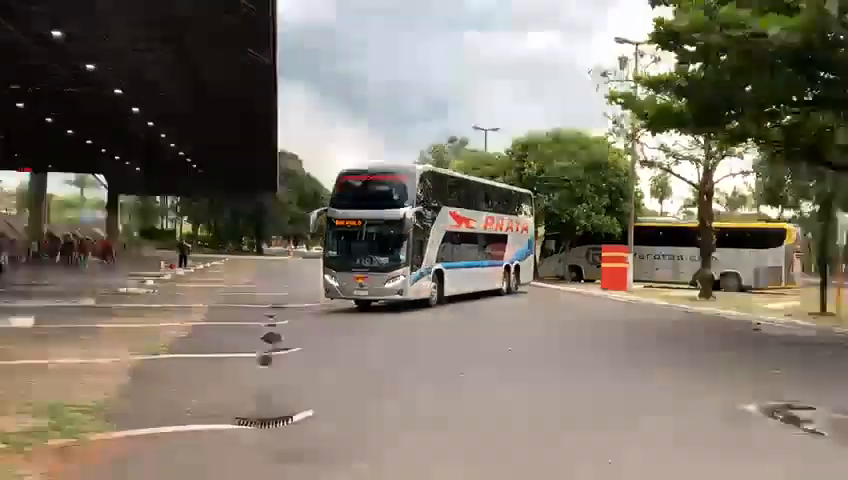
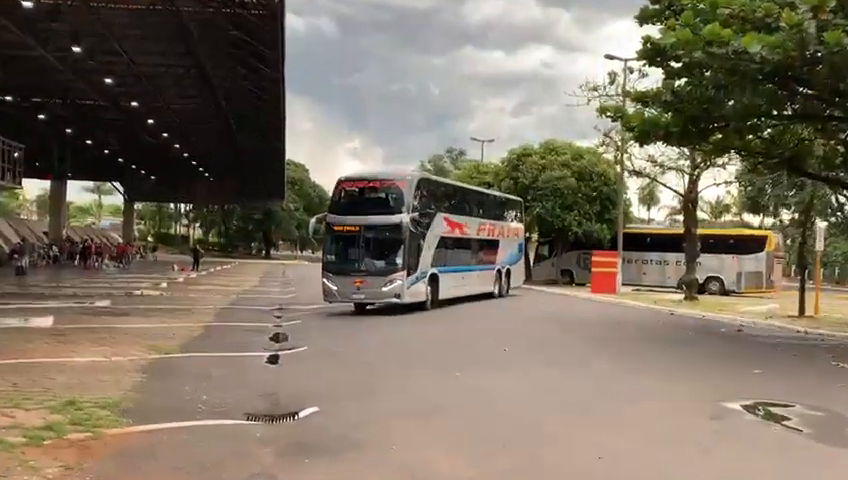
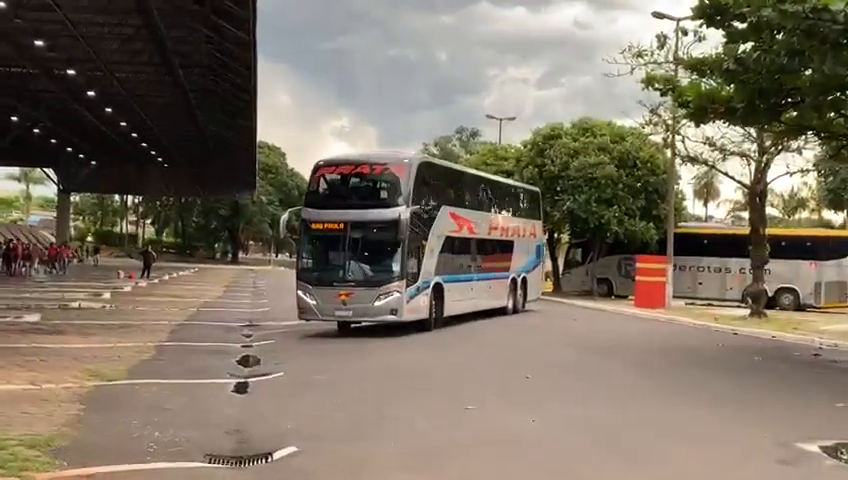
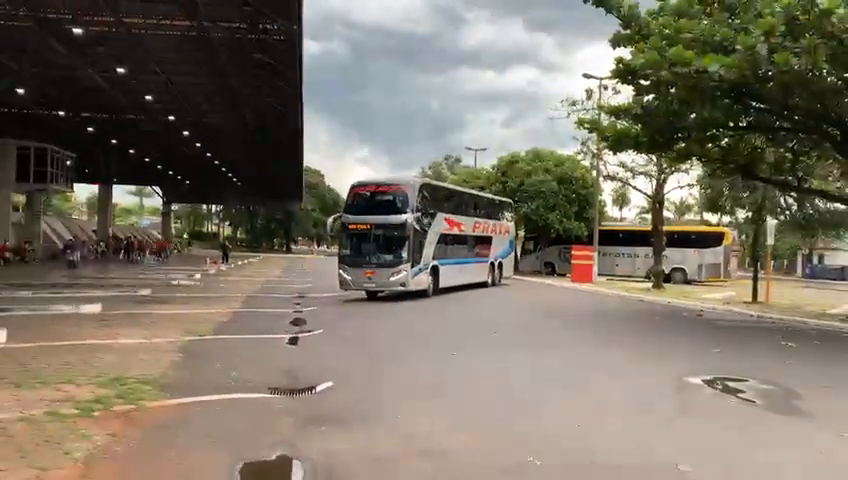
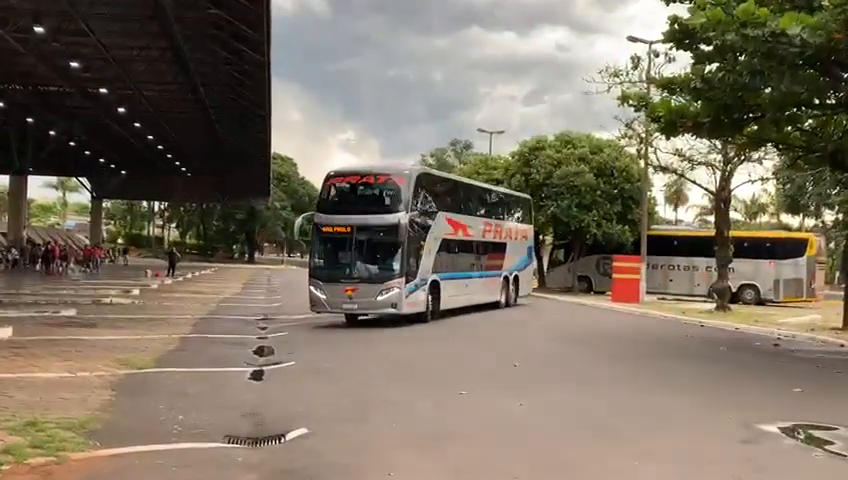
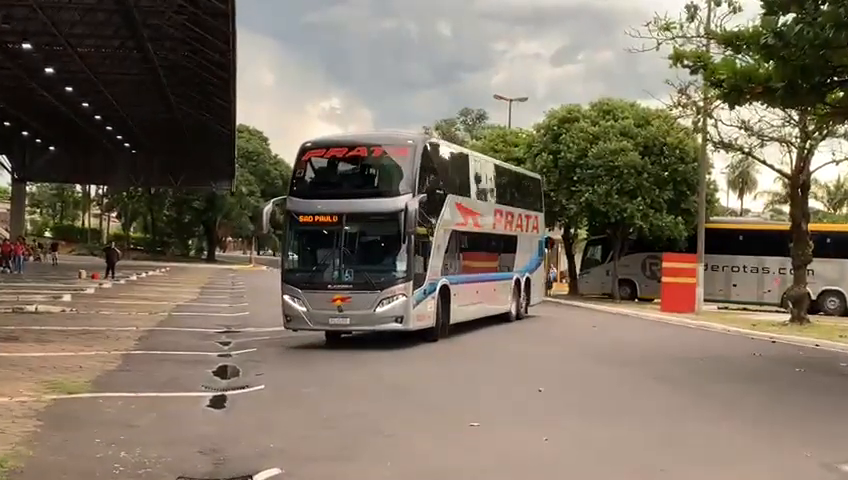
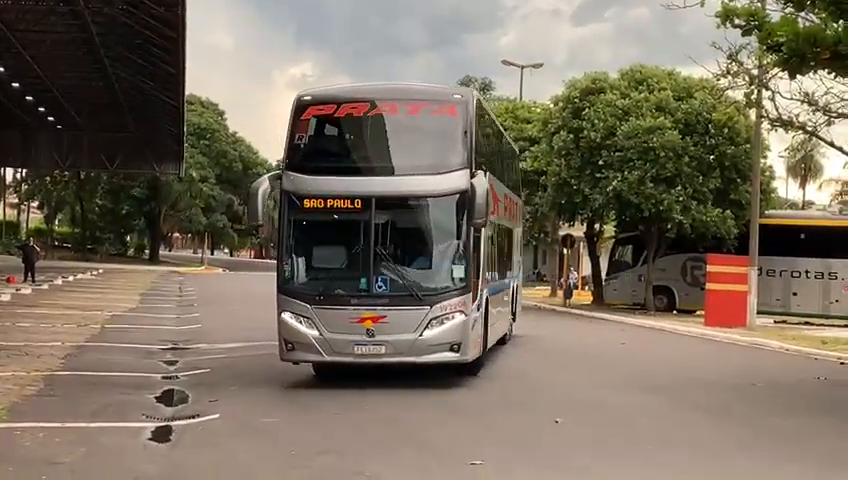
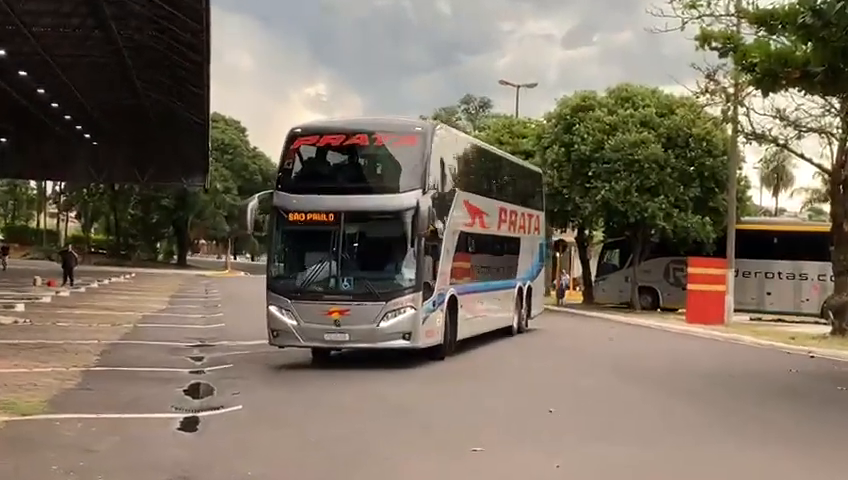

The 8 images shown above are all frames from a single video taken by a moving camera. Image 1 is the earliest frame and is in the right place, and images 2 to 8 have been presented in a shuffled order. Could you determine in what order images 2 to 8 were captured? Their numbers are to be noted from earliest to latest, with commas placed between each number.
4, 2, 5, 3, 6, 8, 7
